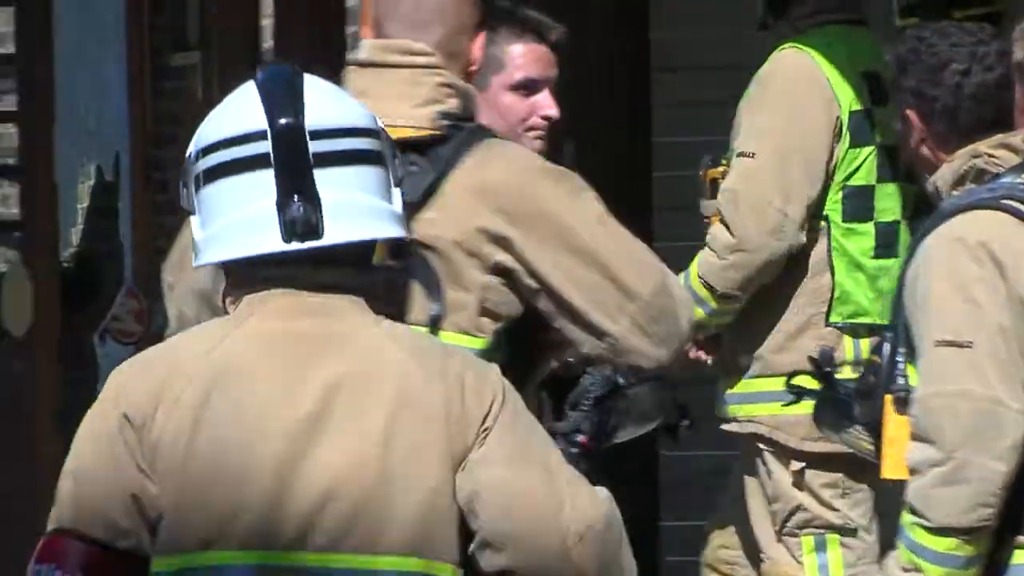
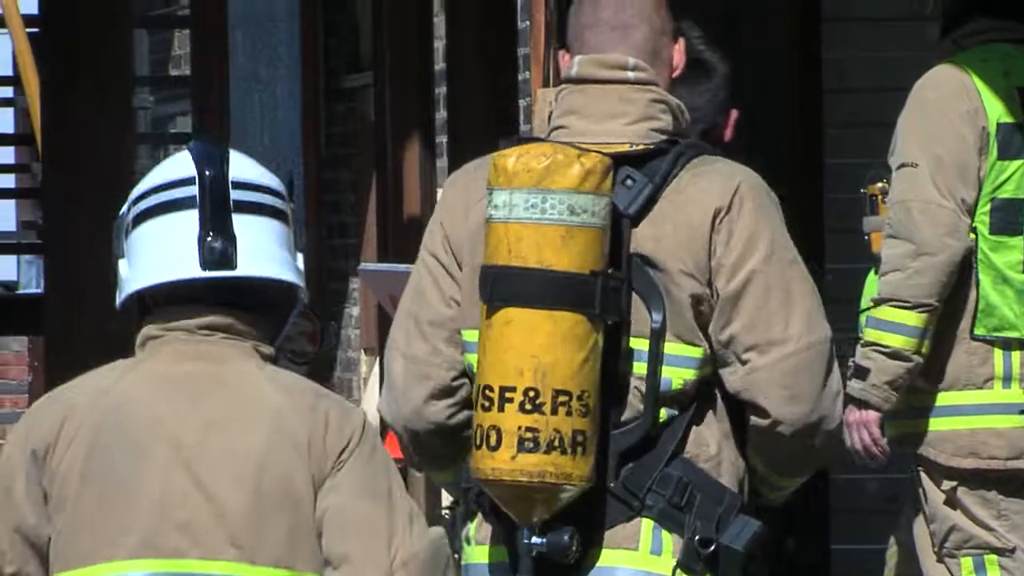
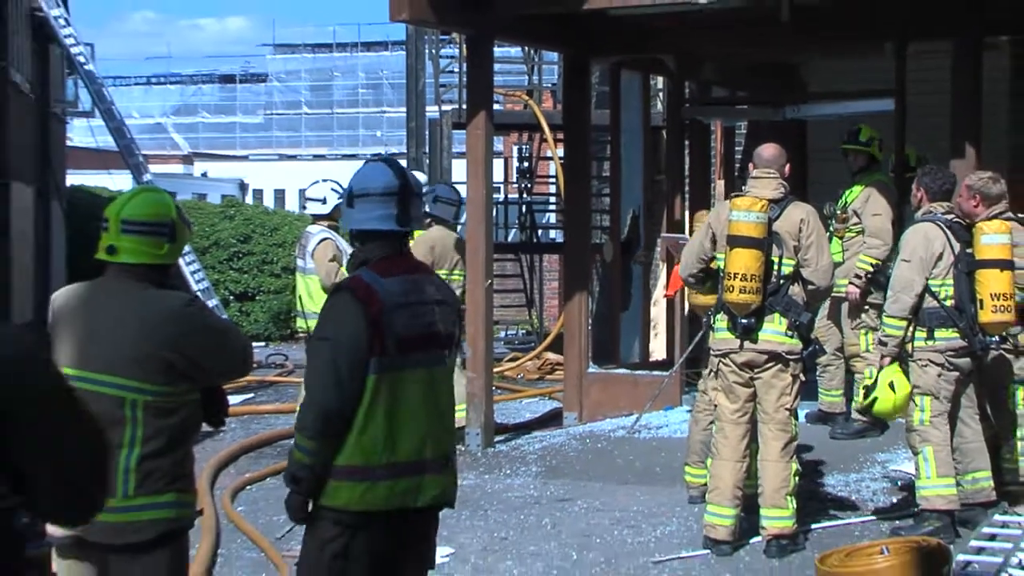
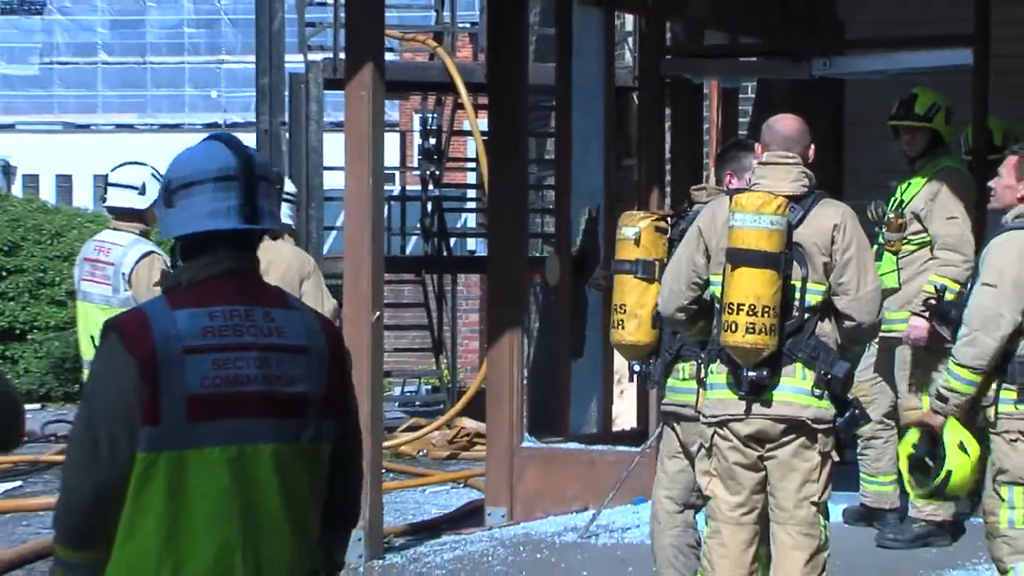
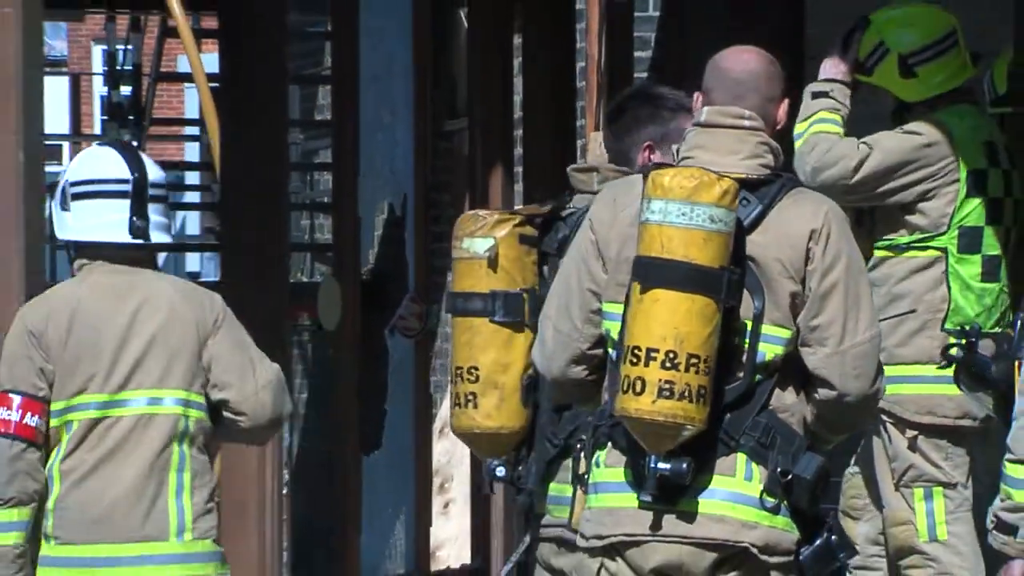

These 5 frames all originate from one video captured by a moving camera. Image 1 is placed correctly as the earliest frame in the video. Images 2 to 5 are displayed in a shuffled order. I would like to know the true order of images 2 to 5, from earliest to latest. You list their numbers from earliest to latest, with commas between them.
2, 5, 4, 3
